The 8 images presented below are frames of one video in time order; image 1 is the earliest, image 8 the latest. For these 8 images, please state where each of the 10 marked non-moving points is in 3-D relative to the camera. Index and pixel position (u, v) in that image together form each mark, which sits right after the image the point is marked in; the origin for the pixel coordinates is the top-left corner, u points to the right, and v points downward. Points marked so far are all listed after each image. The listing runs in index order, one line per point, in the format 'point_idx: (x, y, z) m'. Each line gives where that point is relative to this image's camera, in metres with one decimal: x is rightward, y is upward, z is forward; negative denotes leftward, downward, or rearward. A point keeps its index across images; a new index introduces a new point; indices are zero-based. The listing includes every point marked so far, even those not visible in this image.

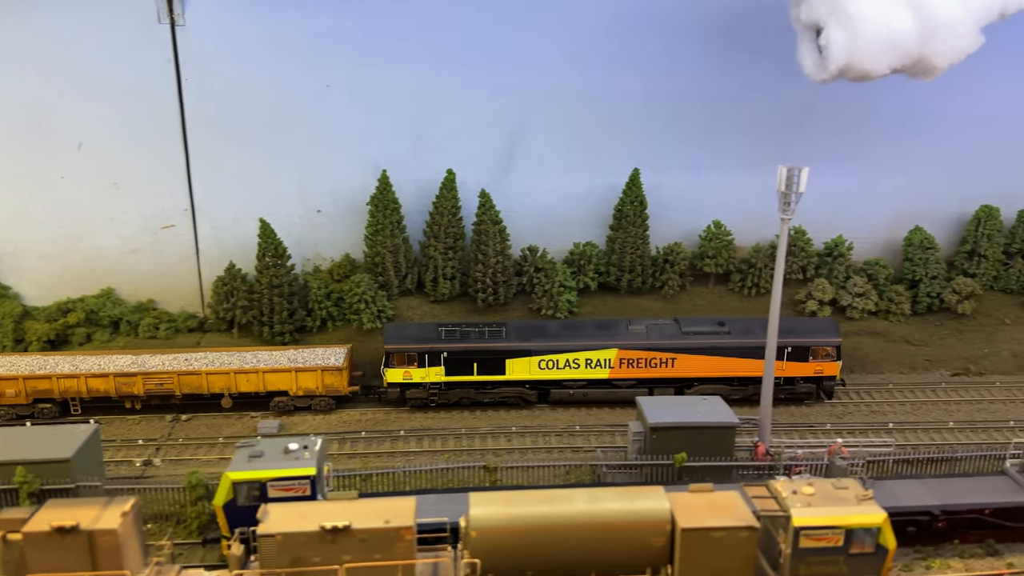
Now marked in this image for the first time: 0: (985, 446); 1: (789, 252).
0: (+4.3, -1.5, +8.3) m
1: (+3.2, +0.4, +10.5) m
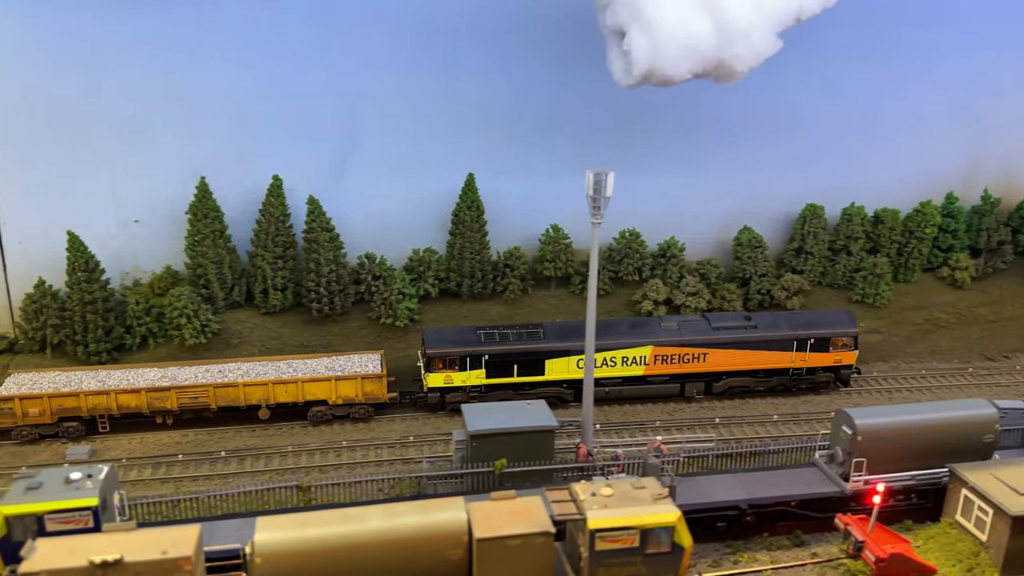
0: (+2.7, -1.4, +8.5) m
1: (+1.3, +0.4, +10.6) m
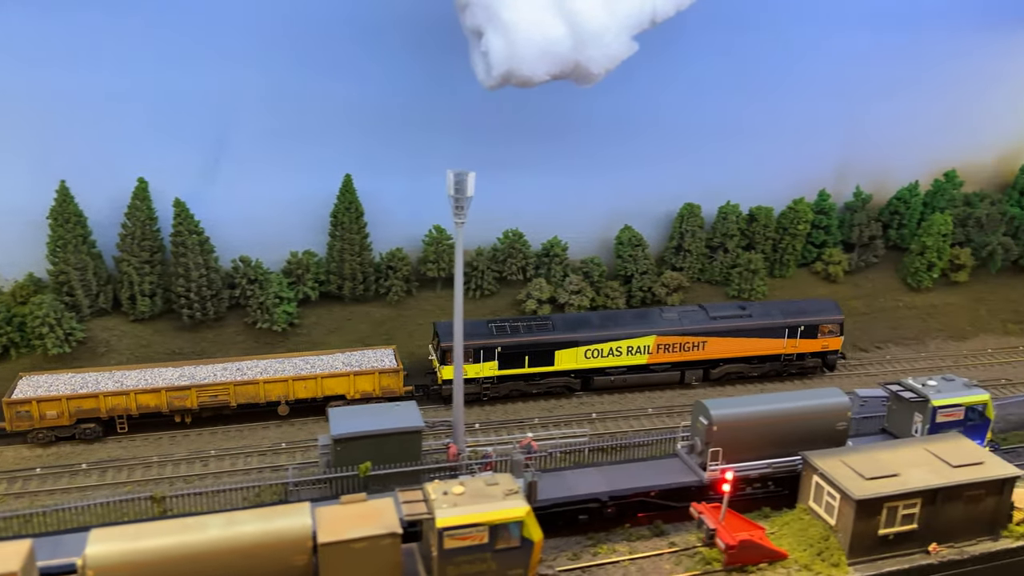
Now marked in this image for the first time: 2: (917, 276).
0: (+1.4, -1.4, +8.7) m
1: (-0.1, +0.4, +10.7) m
2: (+5.6, +0.2, +12.5) m
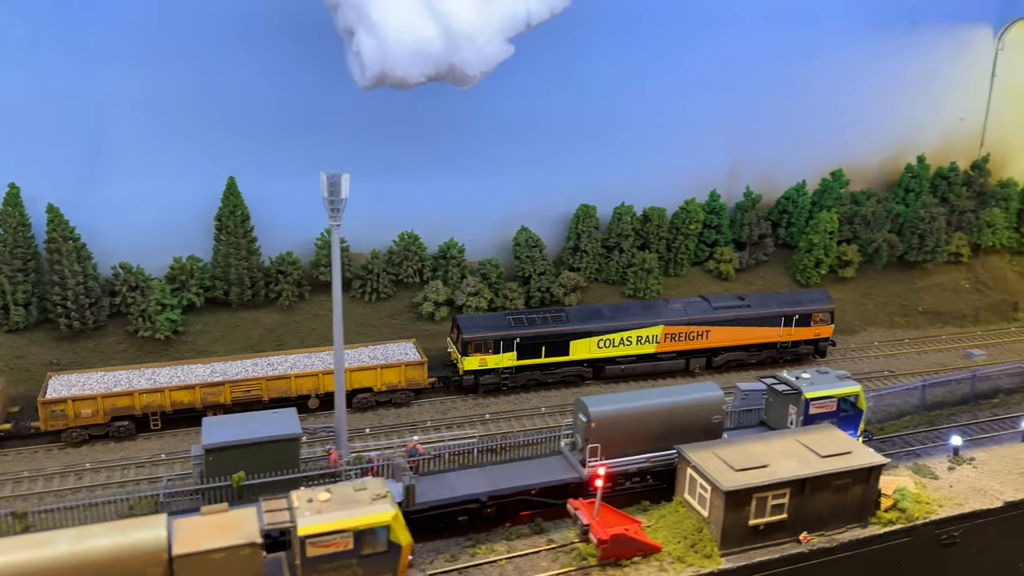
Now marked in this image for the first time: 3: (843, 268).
0: (+0.4, -1.4, +8.7) m
1: (-1.3, +0.4, +10.6) m
2: (+4.2, +0.2, +12.8) m
3: (+4.8, +0.3, +13.1) m
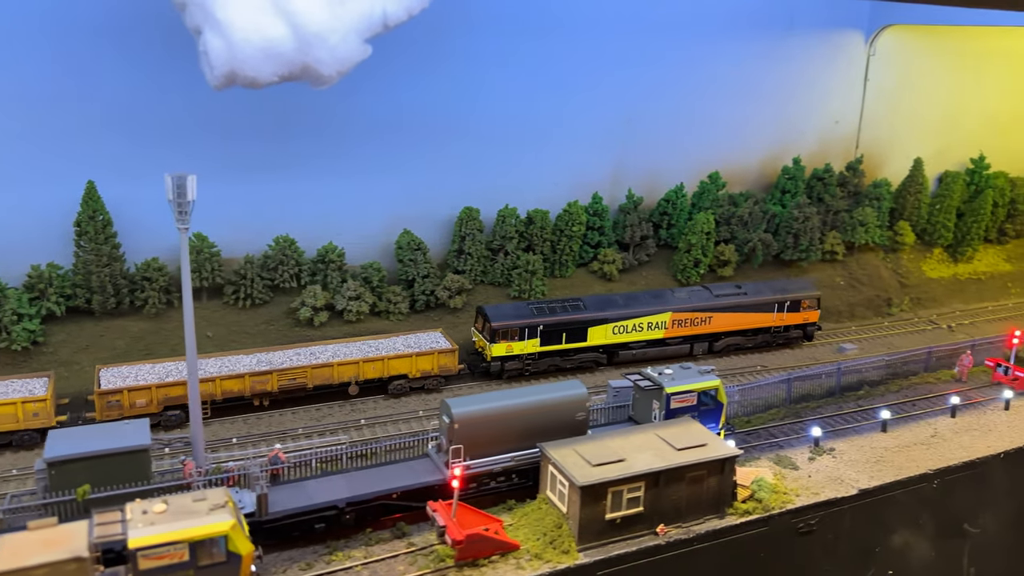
0: (-0.9, -1.4, +8.7) m
1: (-2.8, +0.3, +10.4) m
2: (+2.6, +0.2, +13.1) m
3: (+3.2, +0.3, +13.4) m
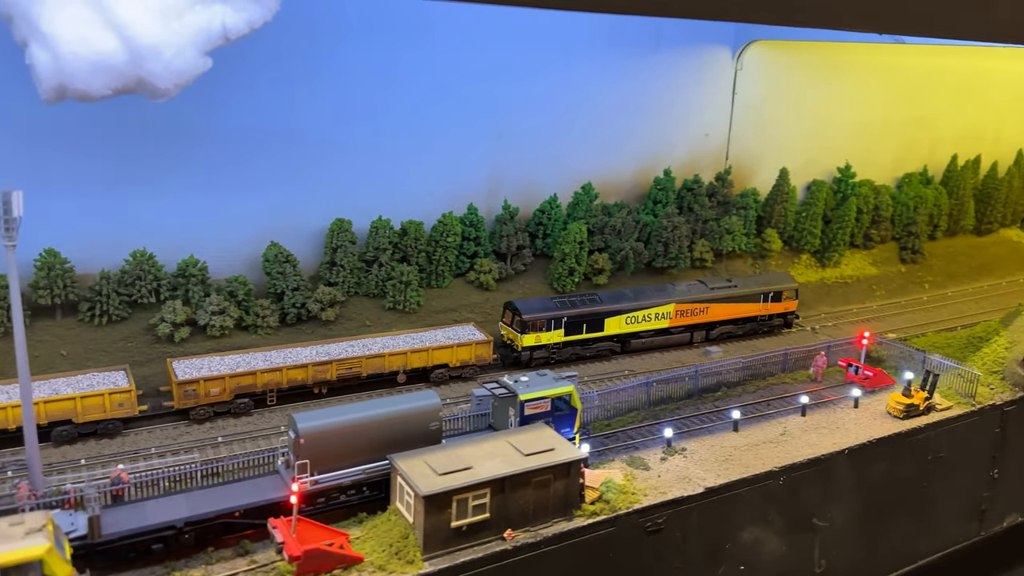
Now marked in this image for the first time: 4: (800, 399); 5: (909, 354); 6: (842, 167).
0: (-2.3, -1.6, +8.6) m
1: (-4.3, +0.1, +10.2) m
2: (+0.7, +0.1, +13.3) m
3: (+1.3, +0.2, +13.7) m
4: (+3.5, -1.3, +10.8) m
5: (+5.3, -0.9, +12.0) m
6: (+6.1, +2.2, +16.3) m
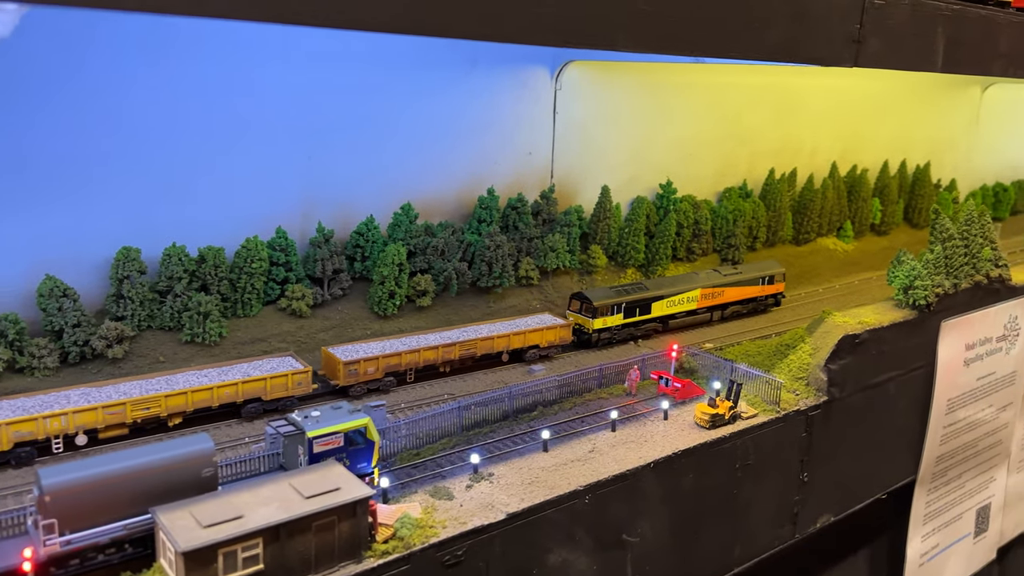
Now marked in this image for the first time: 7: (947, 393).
0: (-4.2, -1.9, +7.8) m
1: (-6.5, -0.3, +9.1) m
2: (-1.9, -0.2, +12.9) m
3: (-1.4, -0.1, +13.4) m
4: (+1.2, -1.5, +10.8) m
5: (+2.8, -1.1, +12.3) m
6: (+2.8, +2.0, +16.7) m
7: (+5.1, -1.1, +10.2) m
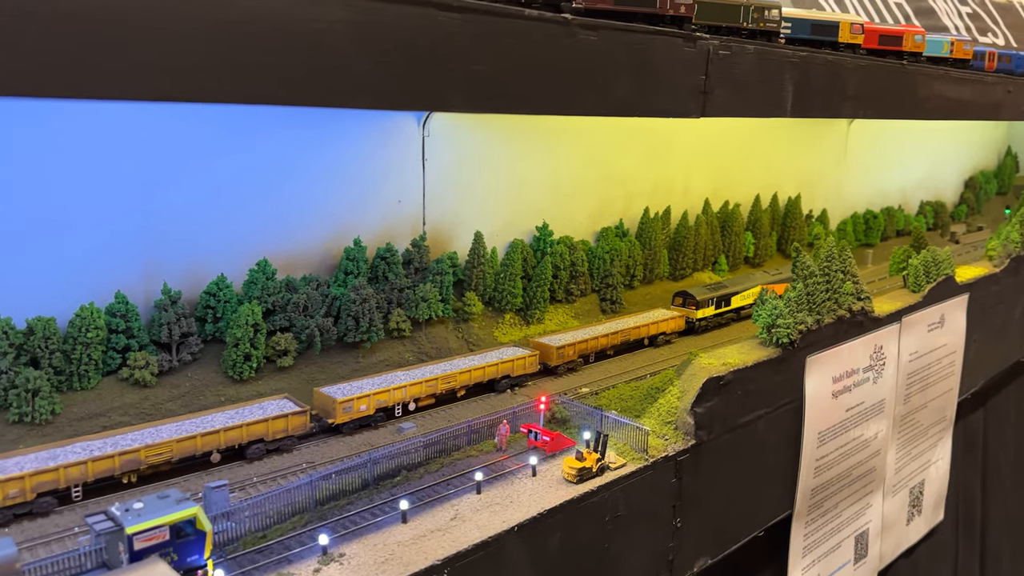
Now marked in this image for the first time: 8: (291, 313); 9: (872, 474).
0: (-5.5, -2.7, +6.9) m
1: (-8.0, -1.2, +8.0) m
2: (-3.8, -1.1, +12.3) m
3: (-3.4, -1.0, +12.8) m
4: (-0.4, -2.2, +10.5) m
5: (+1.0, -1.7, +12.1) m
6: (+0.4, +1.1, +16.6) m
7: (+3.4, -1.7, +10.2) m
8: (-3.2, -0.4, +12.9) m
9: (+4.5, -2.4, +11.3) m
